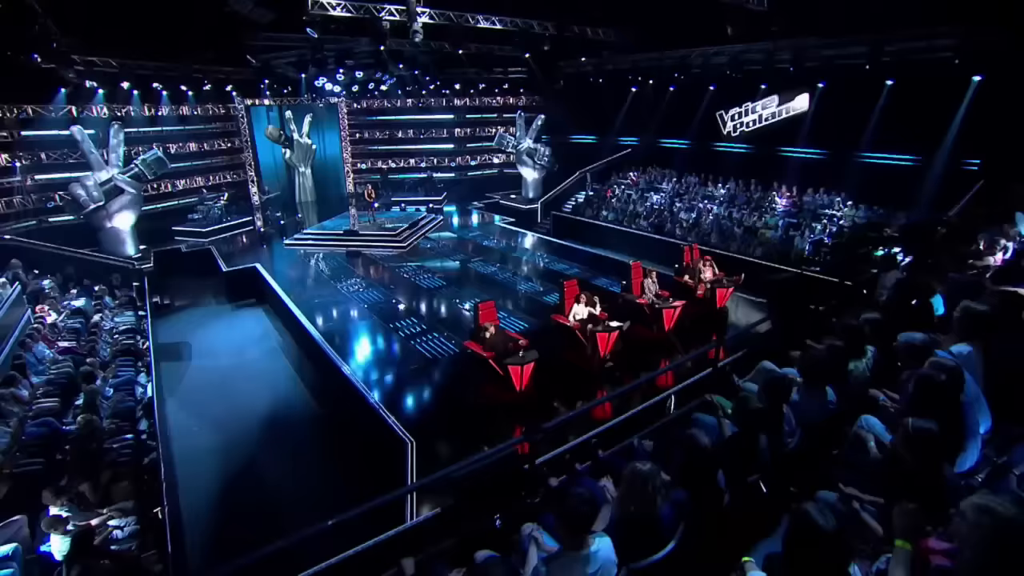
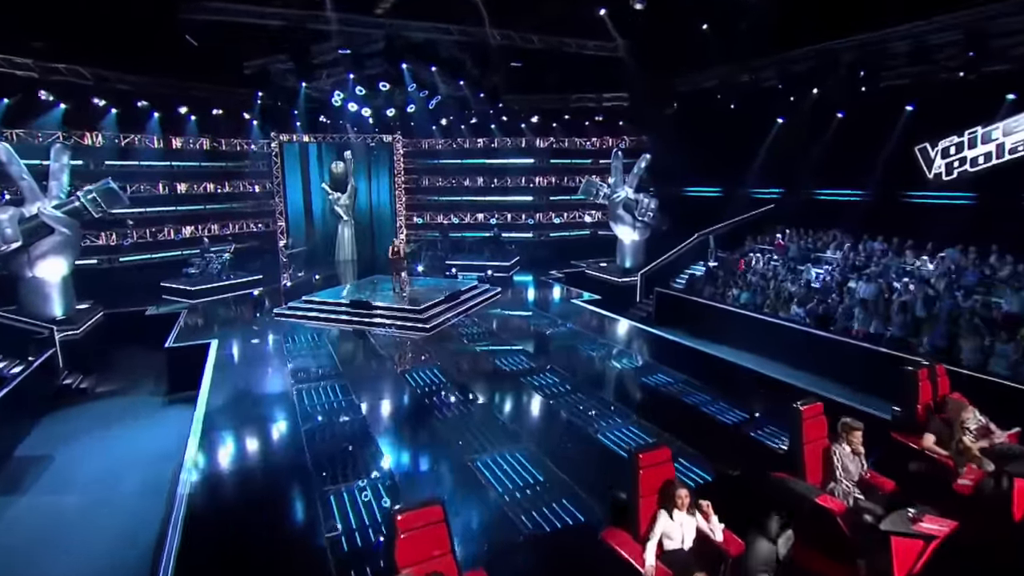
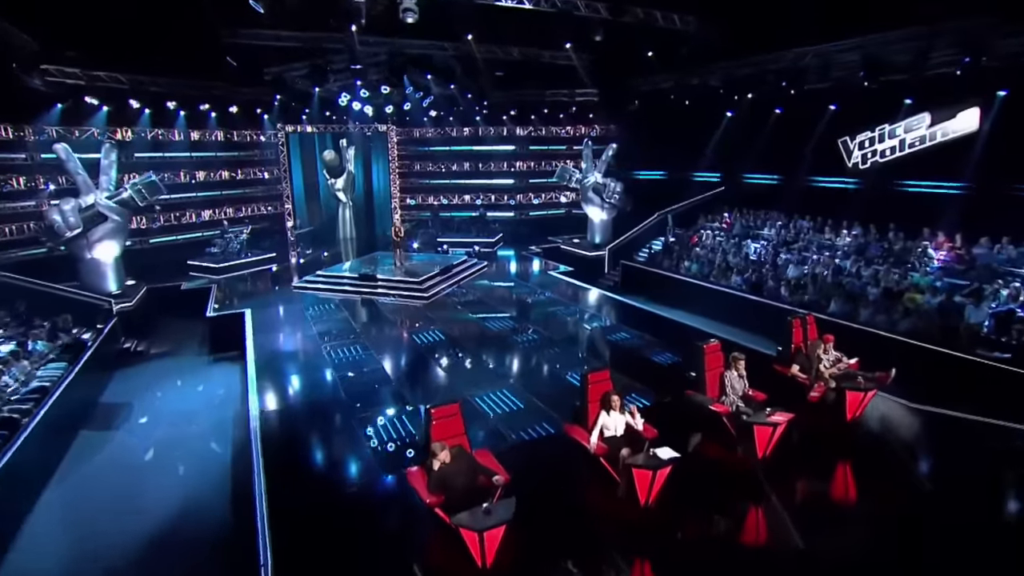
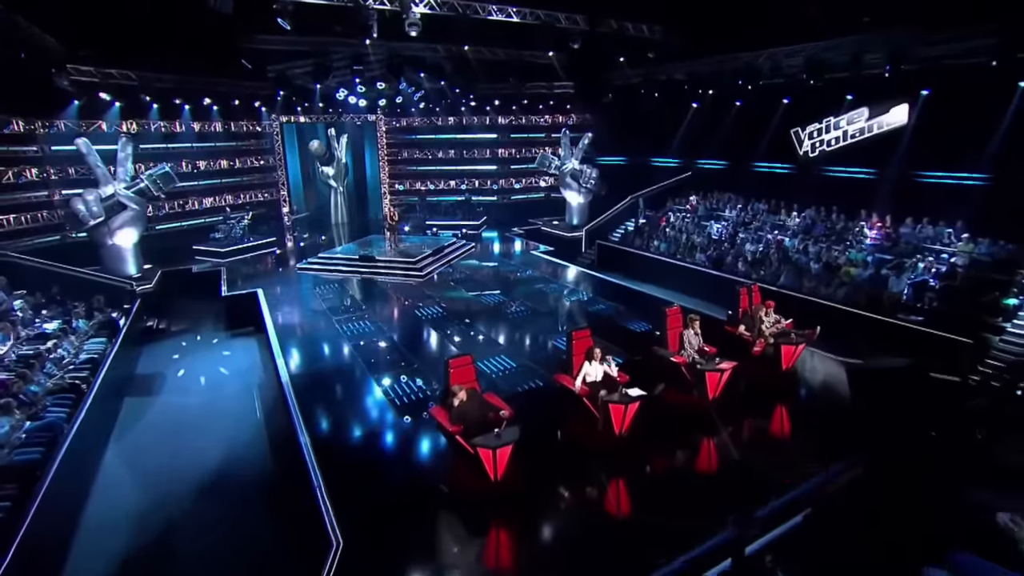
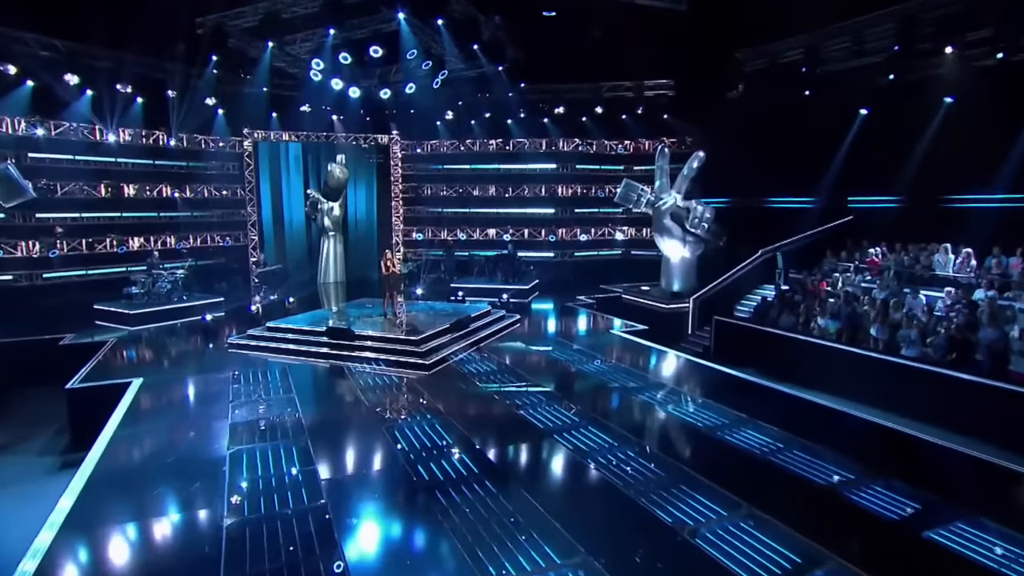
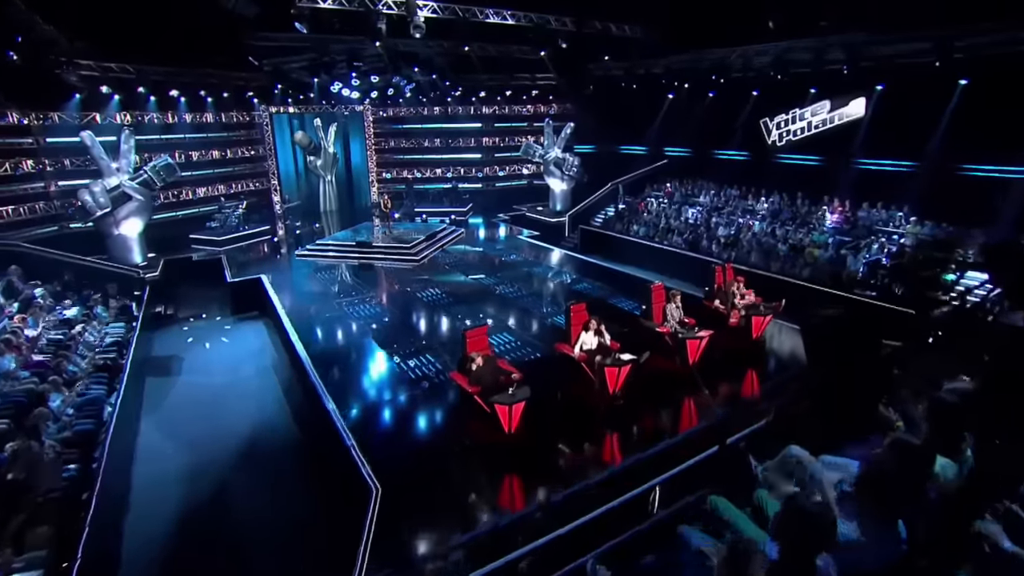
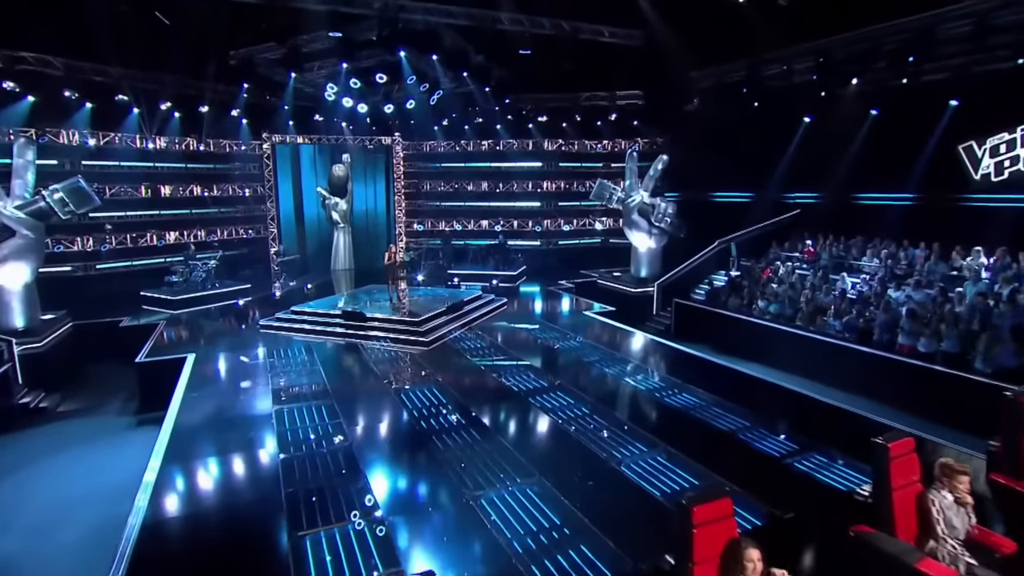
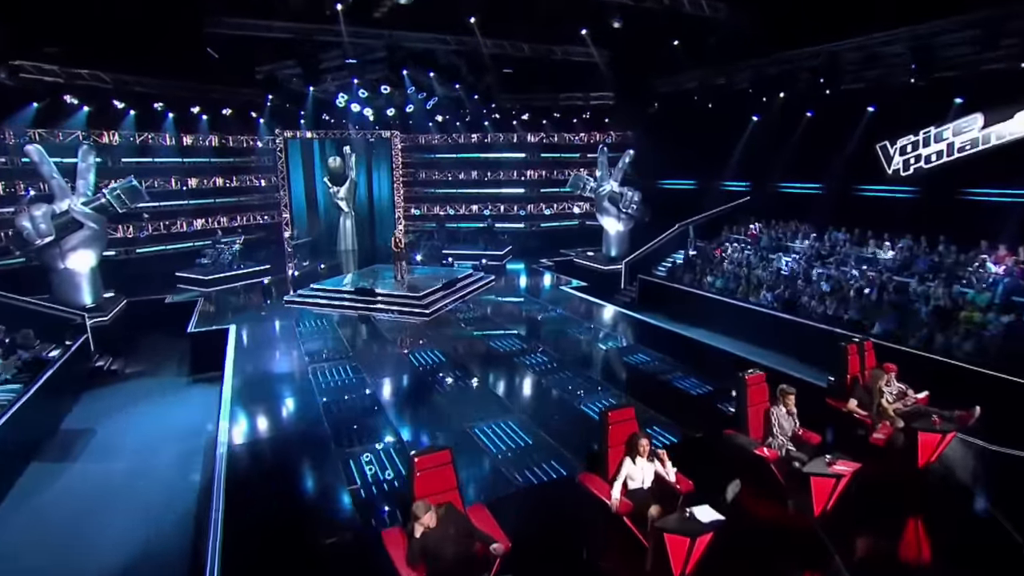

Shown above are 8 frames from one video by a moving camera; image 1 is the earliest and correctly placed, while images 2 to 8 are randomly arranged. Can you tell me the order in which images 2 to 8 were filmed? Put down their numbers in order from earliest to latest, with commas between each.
6, 4, 3, 8, 2, 7, 5
